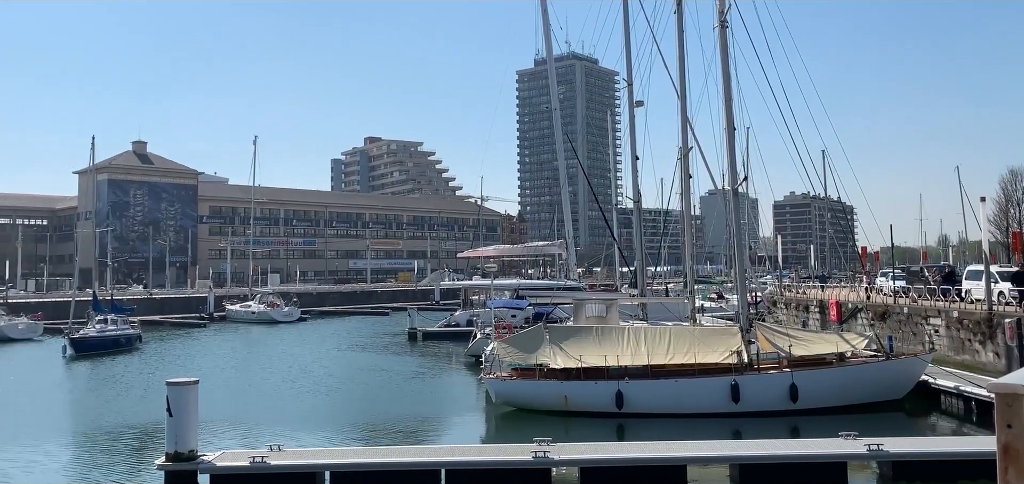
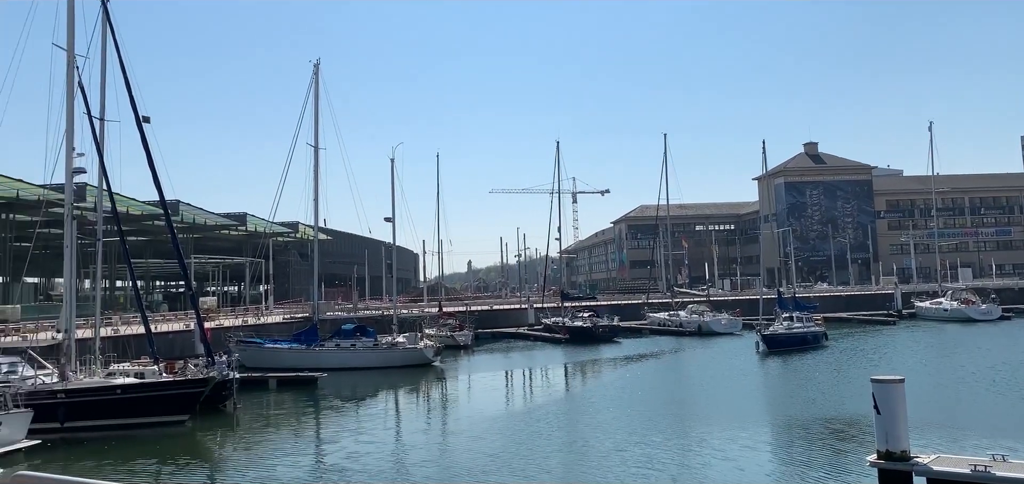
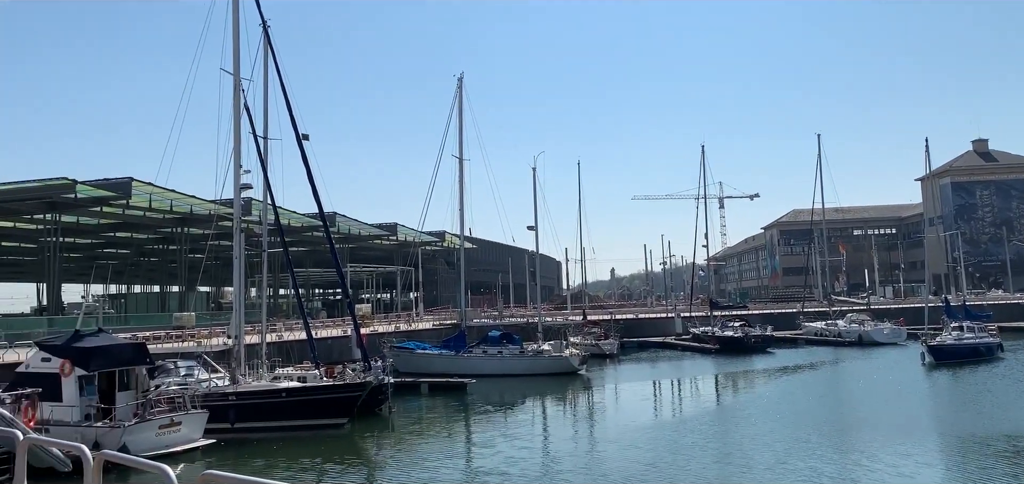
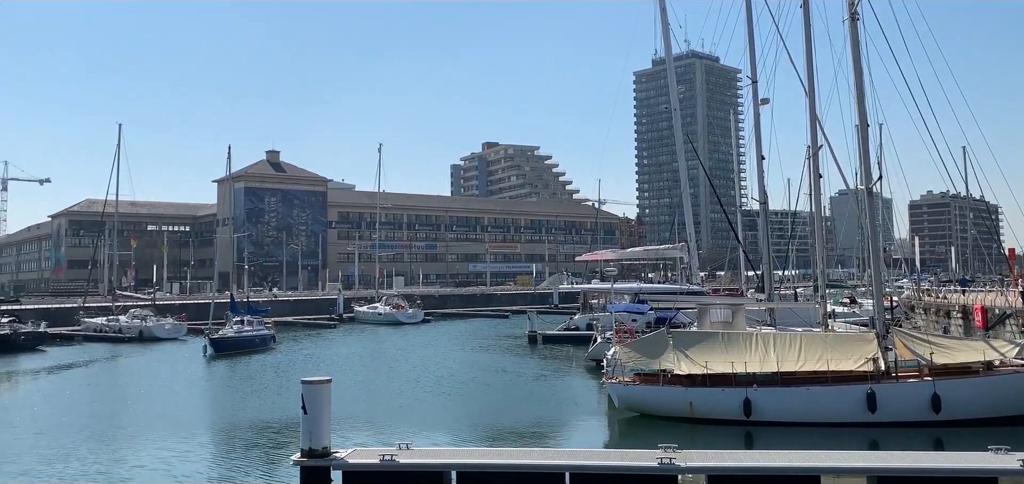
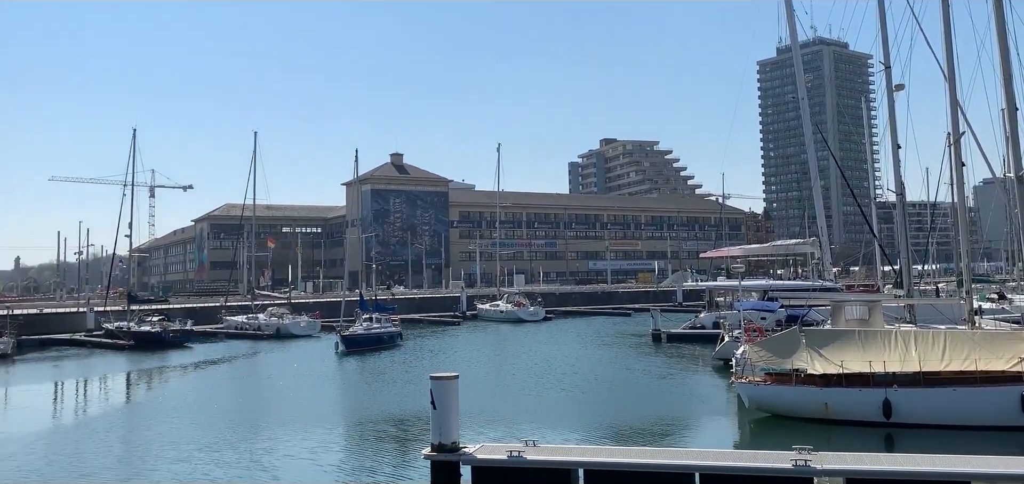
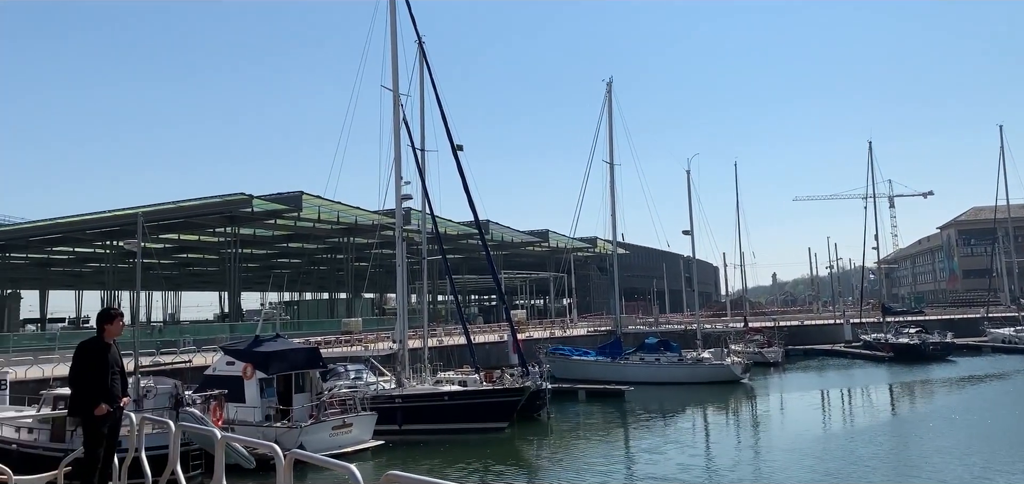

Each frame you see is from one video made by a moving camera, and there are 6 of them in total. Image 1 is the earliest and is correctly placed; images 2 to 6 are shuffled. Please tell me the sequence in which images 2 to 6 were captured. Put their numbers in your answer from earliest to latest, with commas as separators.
4, 5, 2, 3, 6
